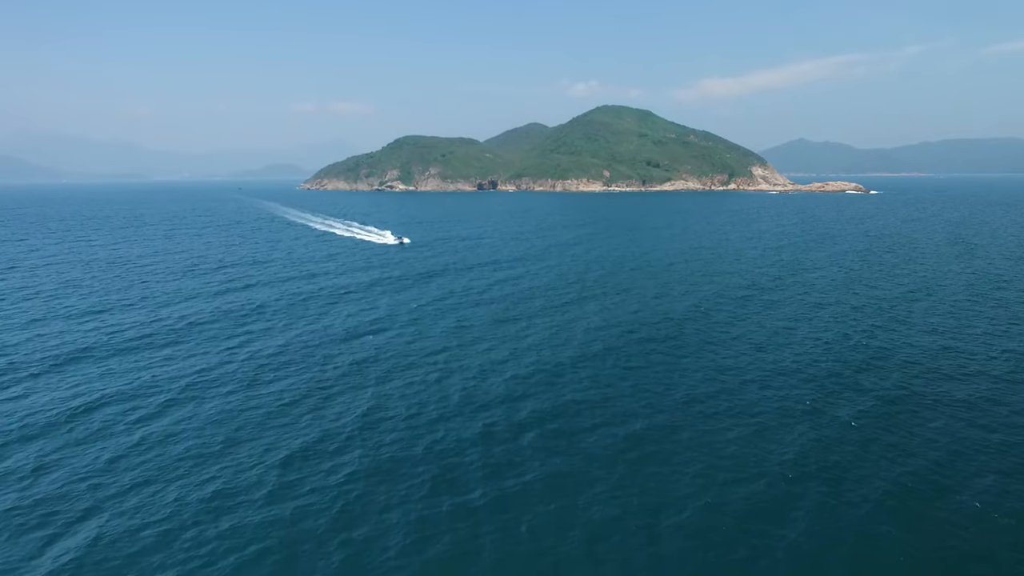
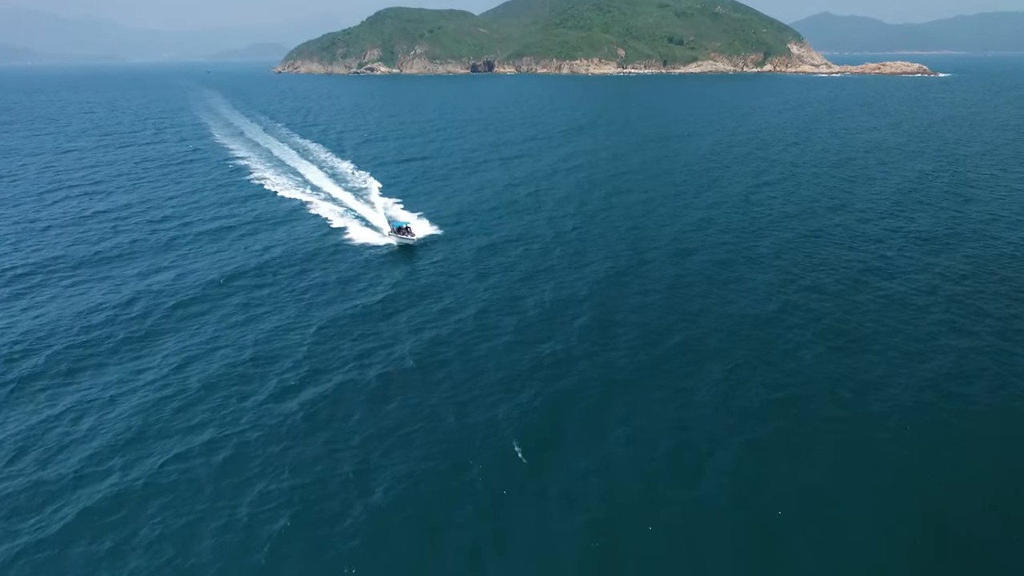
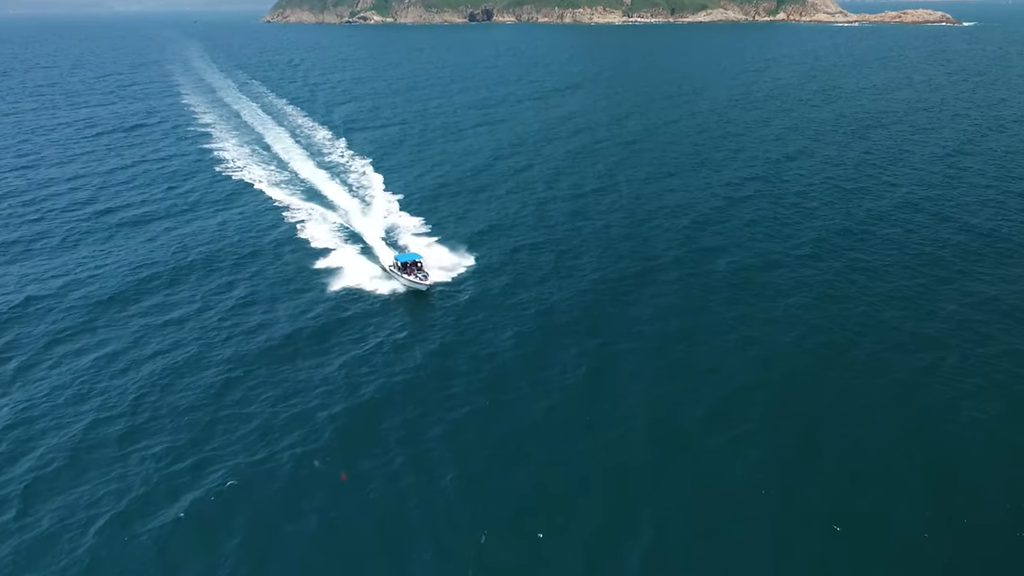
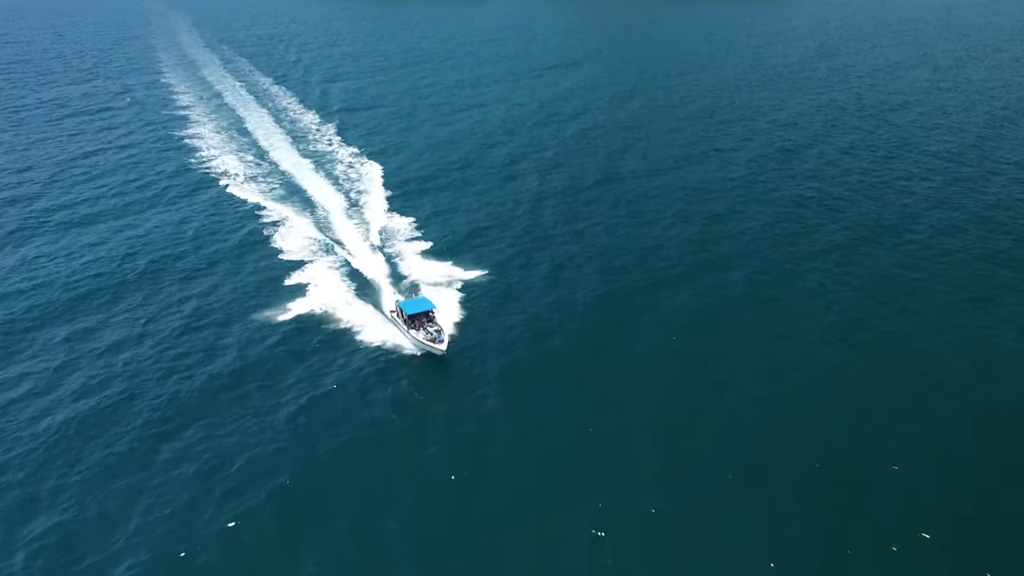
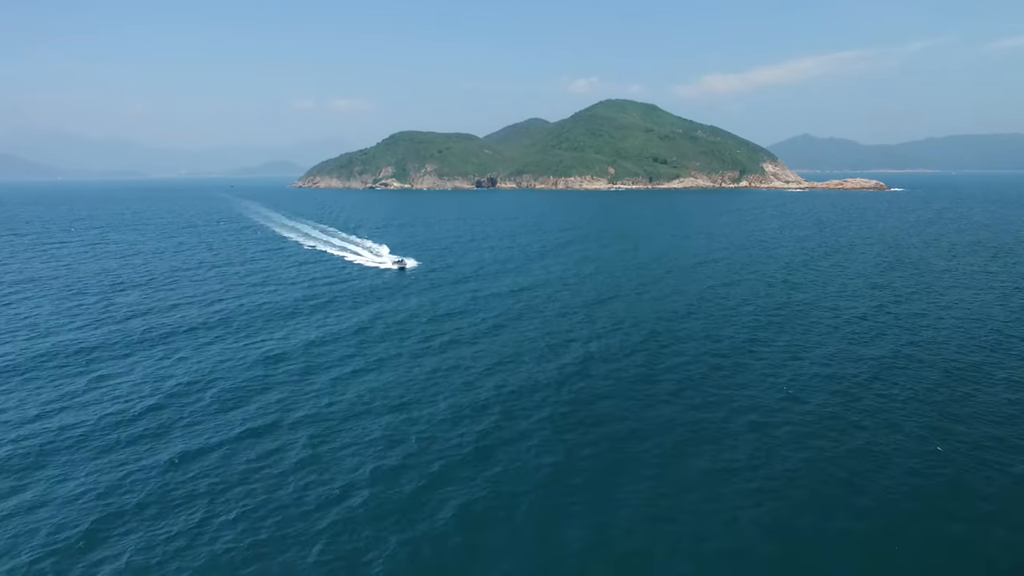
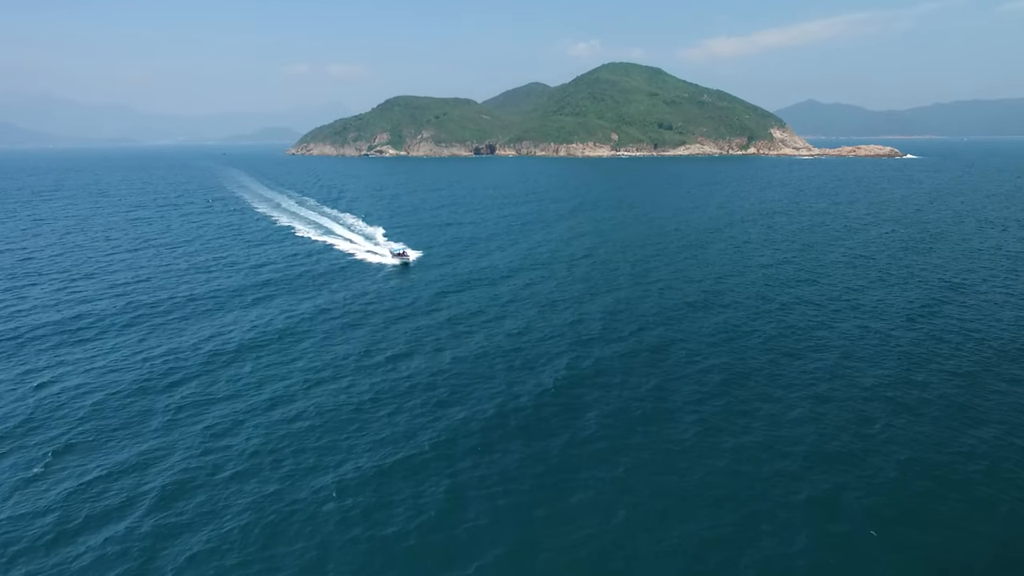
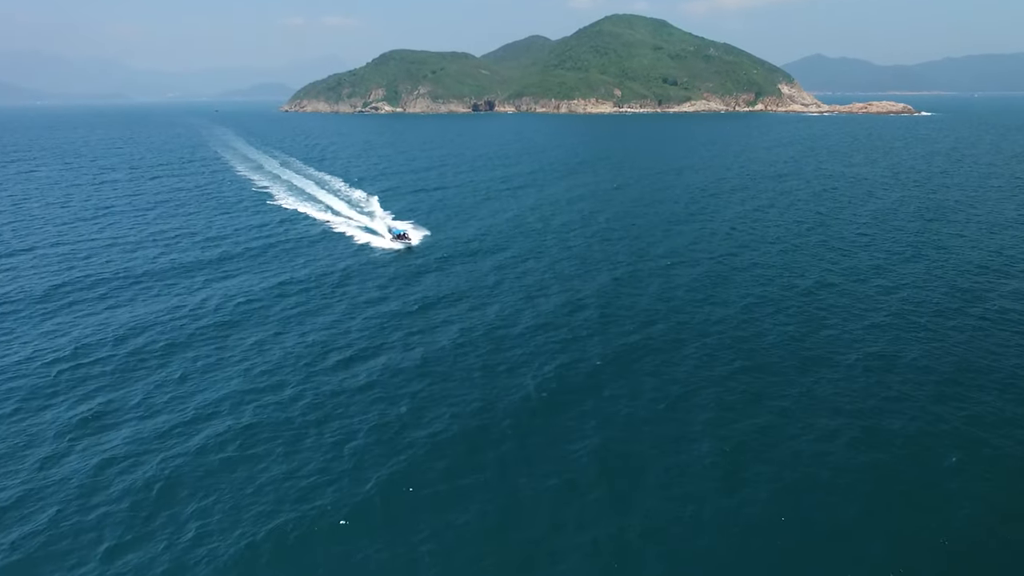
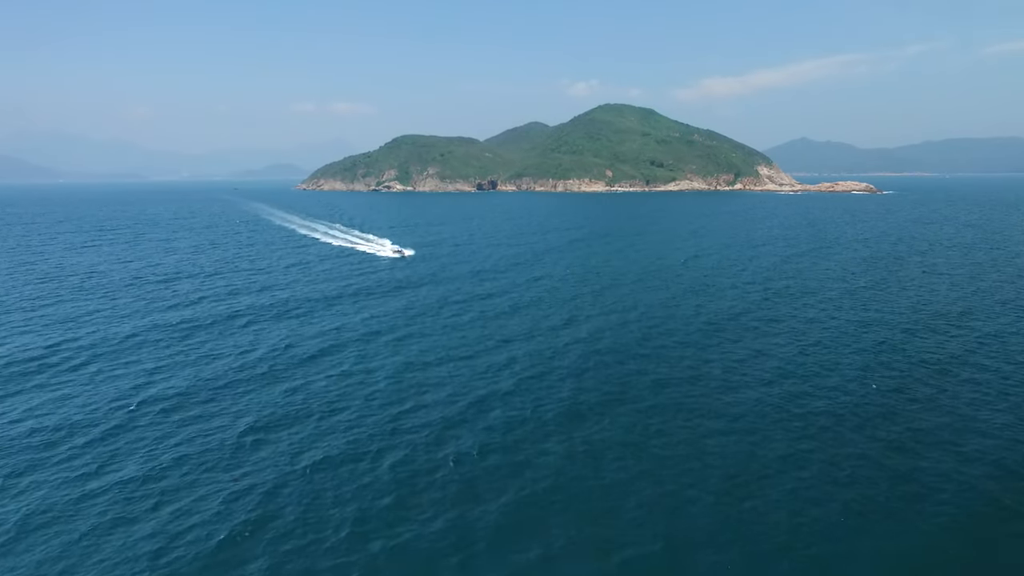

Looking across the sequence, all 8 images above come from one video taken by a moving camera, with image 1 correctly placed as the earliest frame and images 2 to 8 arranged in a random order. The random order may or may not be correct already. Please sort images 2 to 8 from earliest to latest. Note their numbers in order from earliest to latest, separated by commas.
8, 5, 6, 7, 2, 3, 4
